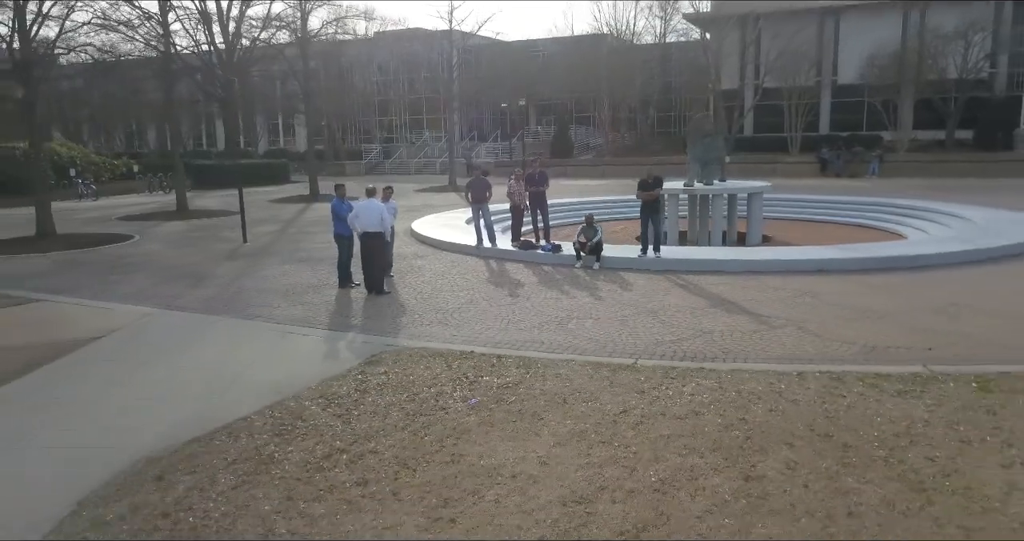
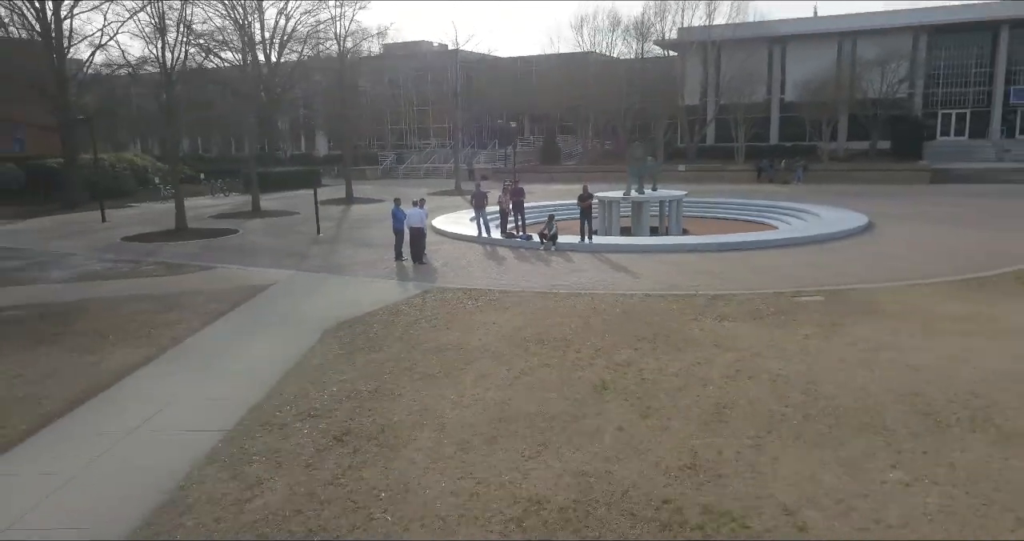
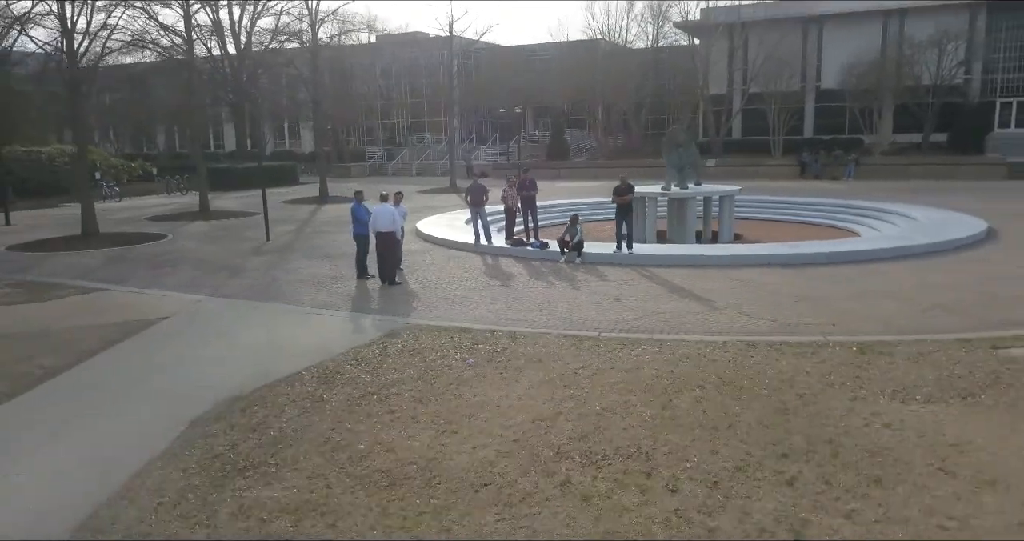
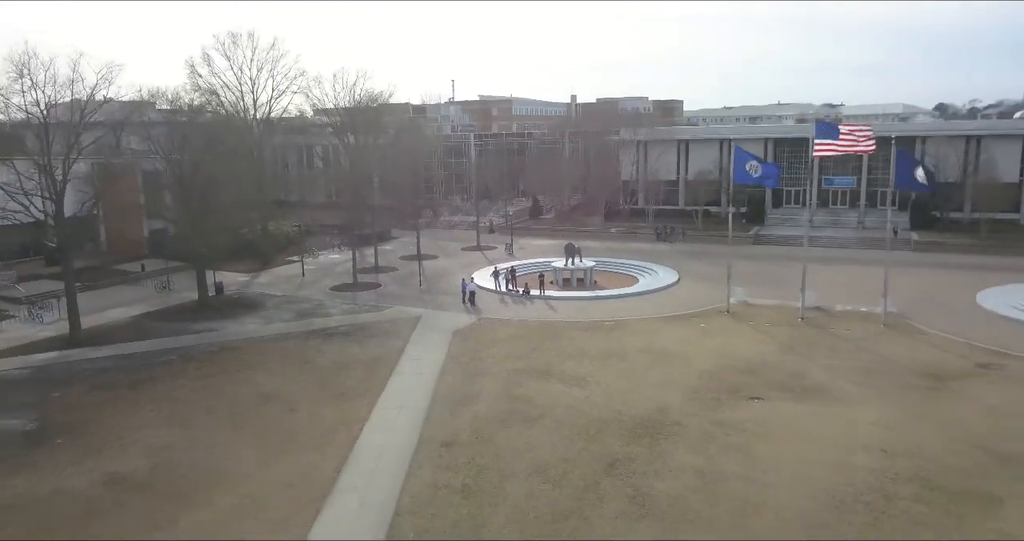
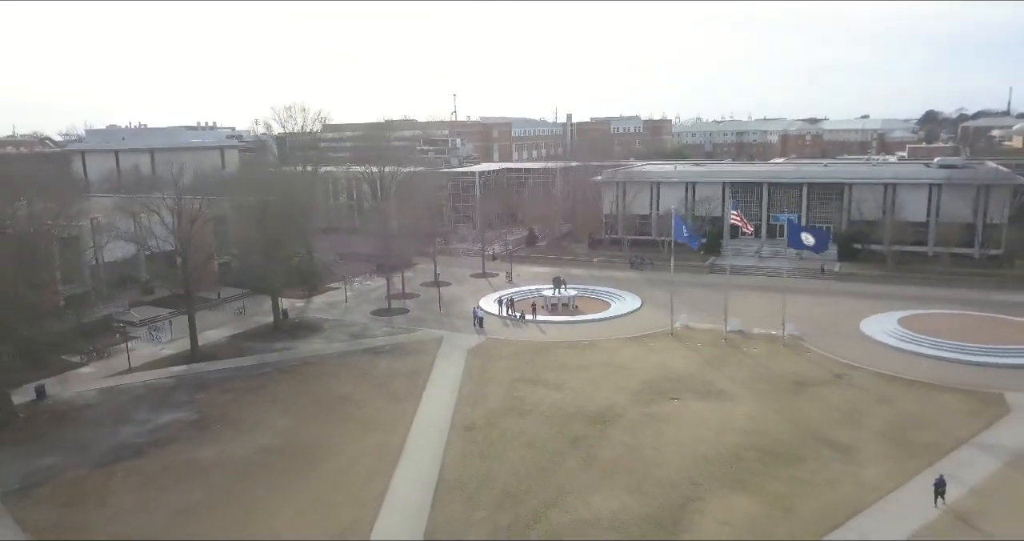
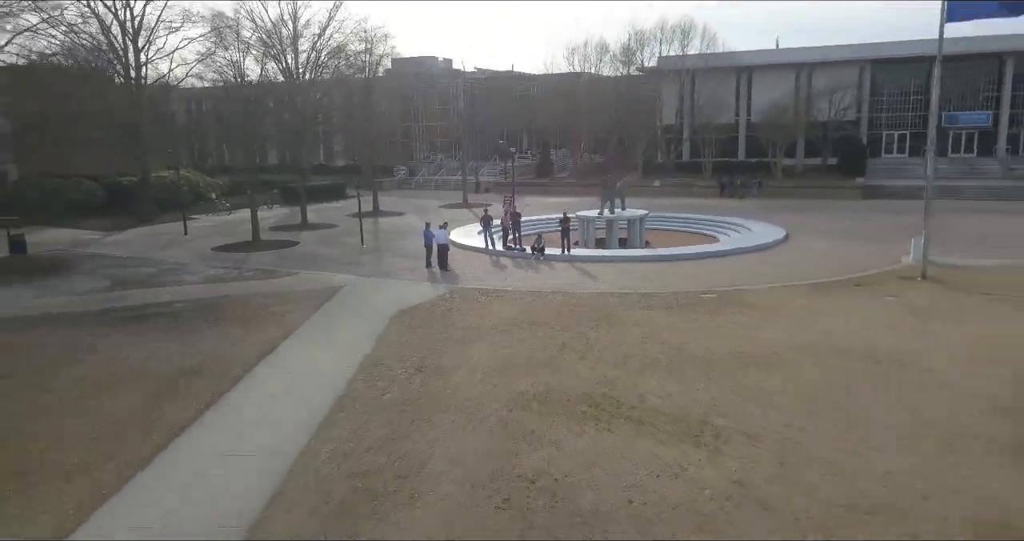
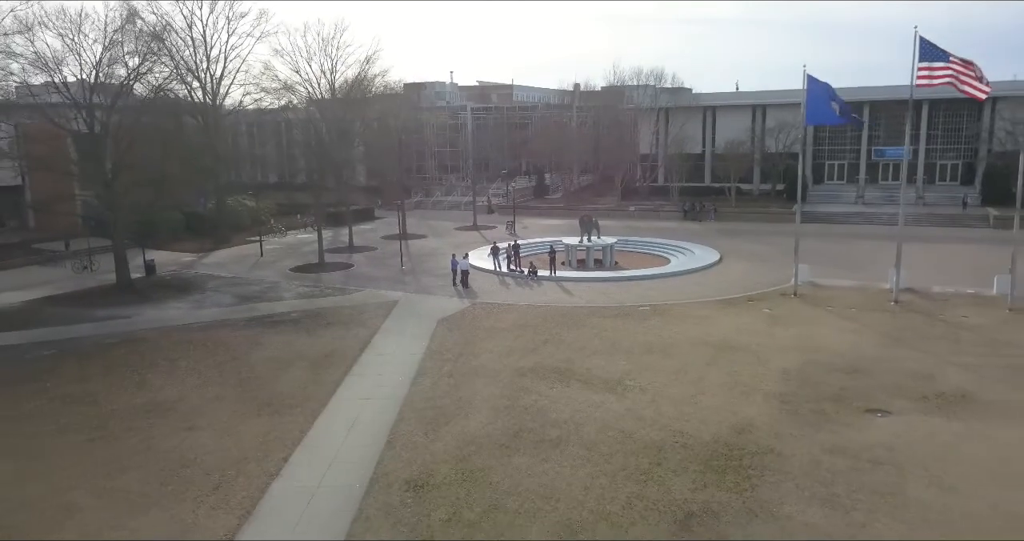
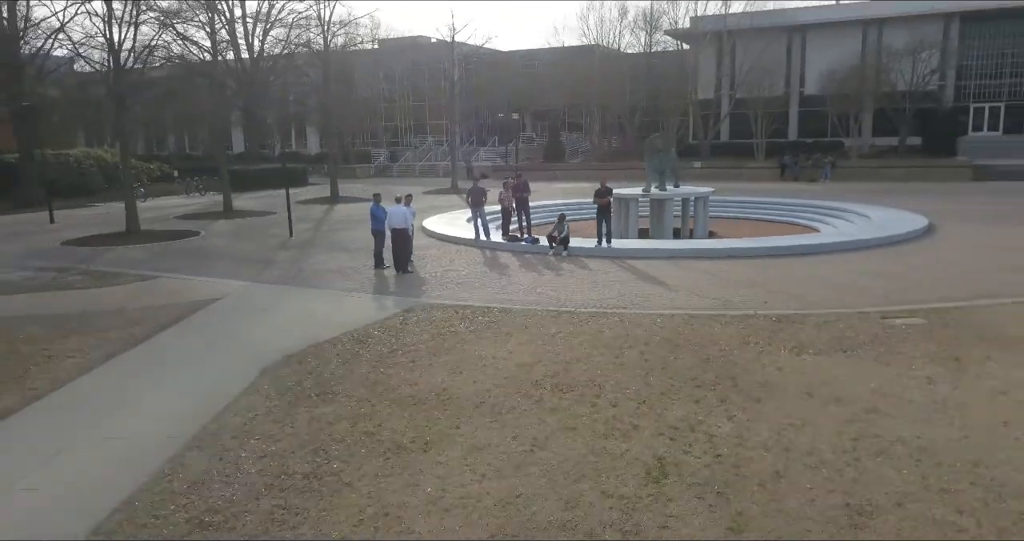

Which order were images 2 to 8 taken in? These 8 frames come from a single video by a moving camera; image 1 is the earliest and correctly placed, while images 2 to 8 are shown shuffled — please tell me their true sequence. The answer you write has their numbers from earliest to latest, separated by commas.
3, 8, 2, 6, 7, 4, 5
